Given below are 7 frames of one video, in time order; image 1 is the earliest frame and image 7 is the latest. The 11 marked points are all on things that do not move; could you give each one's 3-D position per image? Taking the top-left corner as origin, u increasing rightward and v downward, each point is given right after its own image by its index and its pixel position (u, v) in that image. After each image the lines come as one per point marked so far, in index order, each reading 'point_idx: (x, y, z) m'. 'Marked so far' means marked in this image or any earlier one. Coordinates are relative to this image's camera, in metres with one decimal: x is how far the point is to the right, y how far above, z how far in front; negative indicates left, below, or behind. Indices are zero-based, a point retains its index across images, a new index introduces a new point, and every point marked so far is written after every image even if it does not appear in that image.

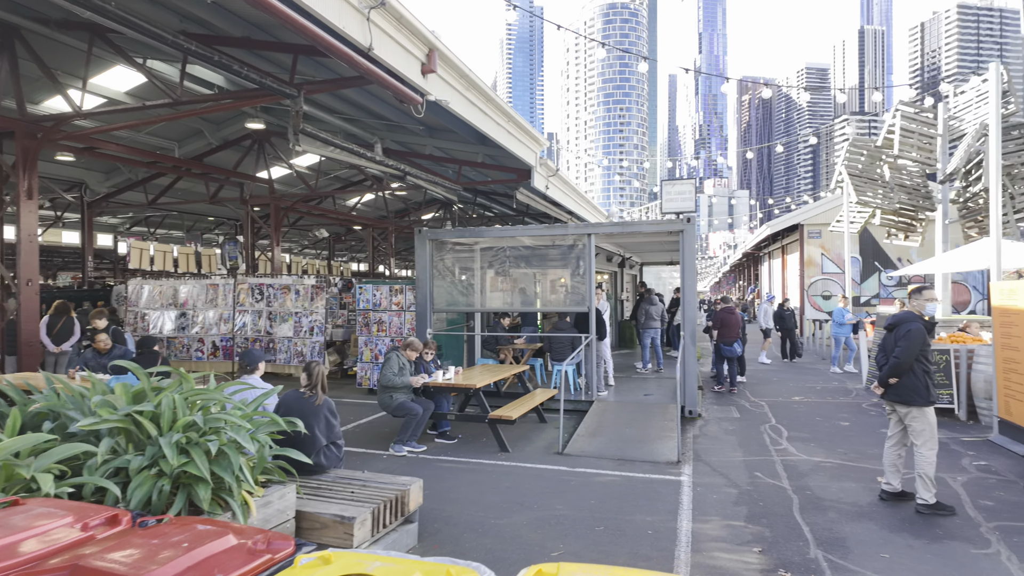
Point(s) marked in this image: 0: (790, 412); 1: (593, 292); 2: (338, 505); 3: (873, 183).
0: (+4.0, -1.8, +8.6) m
1: (+1.2, -0.1, +8.9) m
2: (-1.0, -1.3, +3.6) m
3: (+9.2, +2.7, +15.1) m
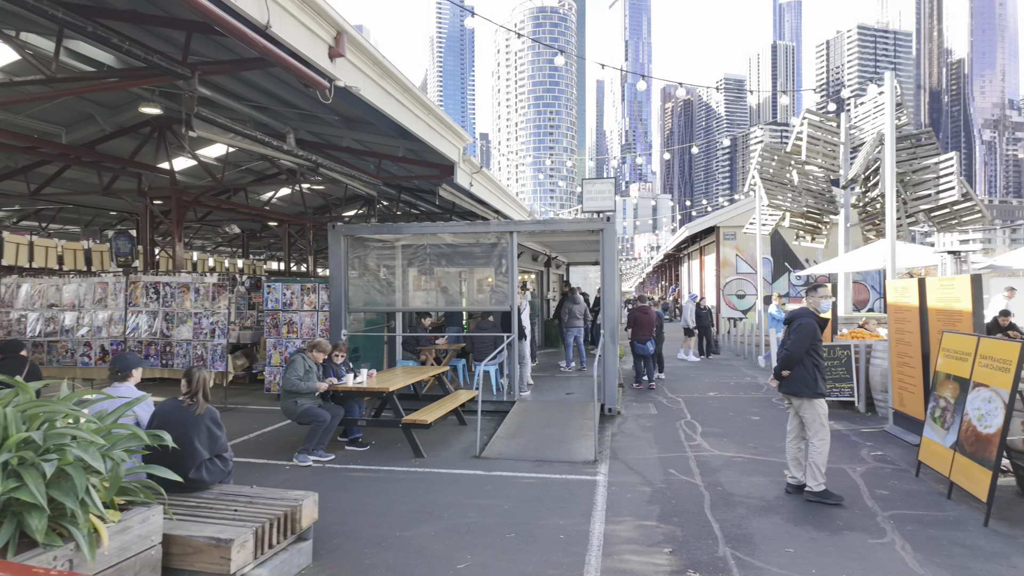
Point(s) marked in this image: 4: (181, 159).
0: (+2.8, -1.8, +8.7) m
1: (0.0, 0.0, +8.8) m
2: (-1.6, -1.3, +3.2) m
3: (+7.2, +2.7, +15.8) m
4: (-7.1, +2.8, +12.7) m
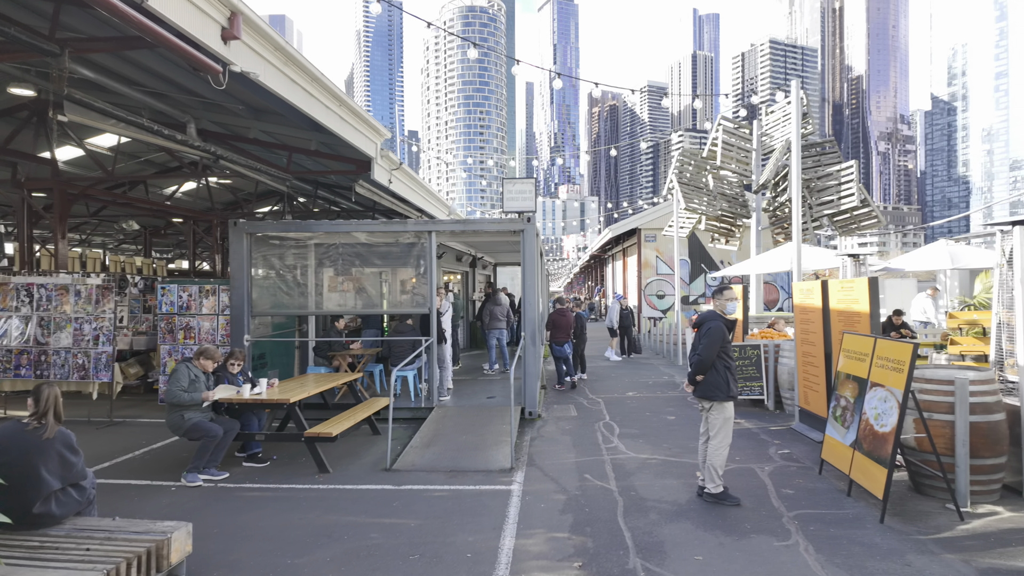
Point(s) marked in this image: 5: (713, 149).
0: (+1.6, -1.8, +8.8) m
1: (-1.1, -0.1, +8.5) m
2: (-2.1, -1.3, +2.7) m
3: (+5.2, +2.7, +16.3) m
4: (-8.7, +2.7, +11.6) m
5: (+5.3, +3.6, +15.6) m
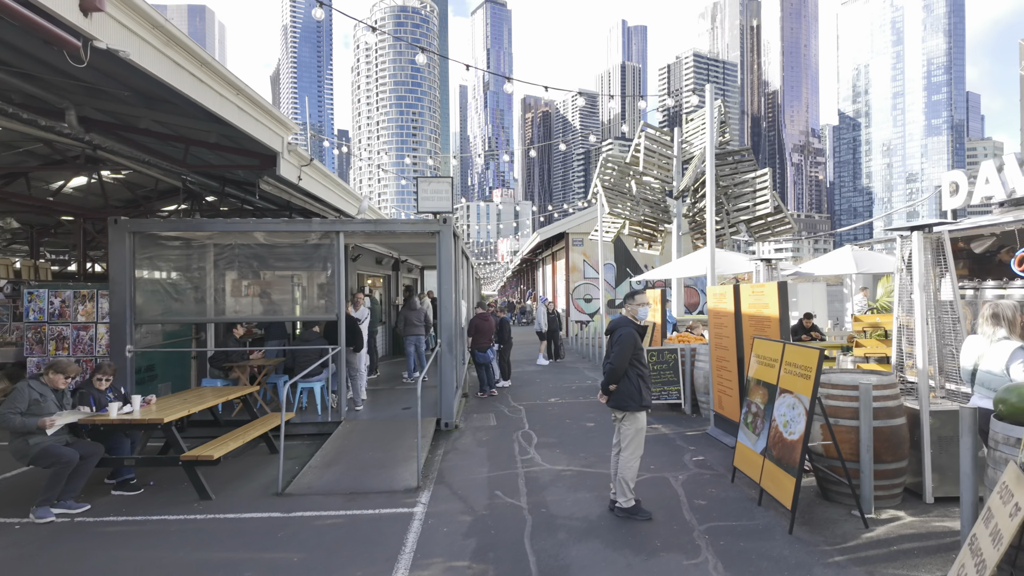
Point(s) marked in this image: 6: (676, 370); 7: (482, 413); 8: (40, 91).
0: (+0.4, -1.8, +8.5) m
1: (-2.3, -0.1, +7.9) m
2: (-2.6, -1.3, +2.1) m
3: (+3.1, +2.6, +16.4) m
4: (-10.2, +2.7, +10.2) m
5: (+3.3, +3.5, +15.7) m
6: (+2.3, -1.1, +8.1) m
7: (-0.5, -1.9, +8.8) m
8: (-6.5, +2.7, +8.1) m
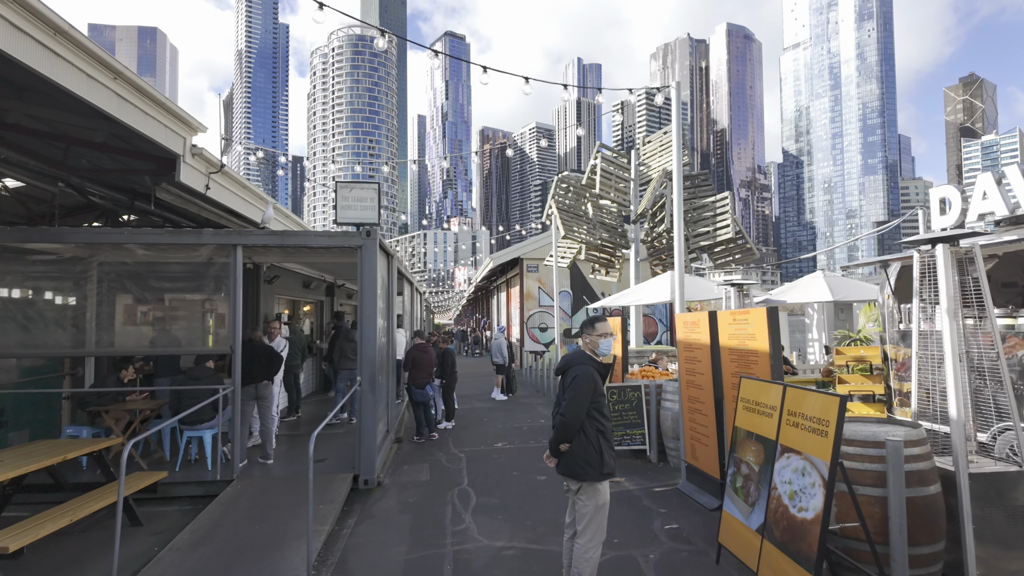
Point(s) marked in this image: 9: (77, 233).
0: (-0.3, -2.2, +7.3) m
1: (-3.0, -0.4, +6.5) m
2: (-2.9, -1.3, +0.7) m
3: (+1.8, +1.8, +15.5) m
4: (-11.0, +2.3, +8.4) m
5: (+2.0, +2.8, +14.9) m
6: (+1.5, -1.5, +7.0) m
7: (-1.2, -2.2, +7.4) m
8: (-7.2, +2.4, +6.5) m
9: (-4.6, +0.6, +6.3) m
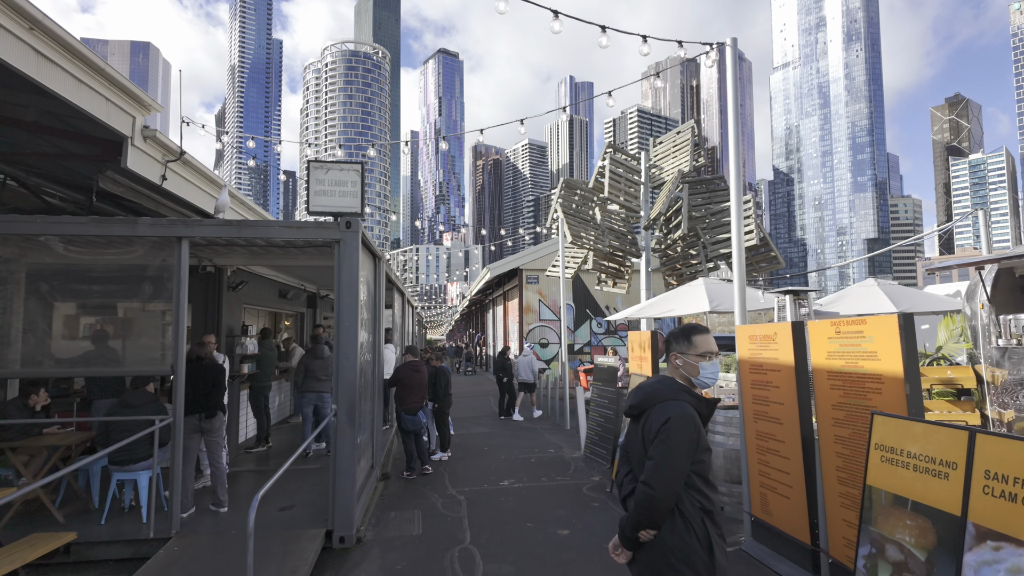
0: (-0.2, -2.2, +5.9) m
1: (-2.9, -0.4, +5.2) m
2: (-2.7, -1.2, -0.7) m
3: (+1.8, +1.5, +14.3) m
4: (-10.9, +2.2, +7.0) m
5: (+2.0, +2.5, +13.7) m
6: (+1.6, -1.5, +5.7) m
7: (-1.1, -2.3, +6.1) m
8: (-7.0, +2.4, +5.2) m
9: (-4.5, +0.5, +5.0) m
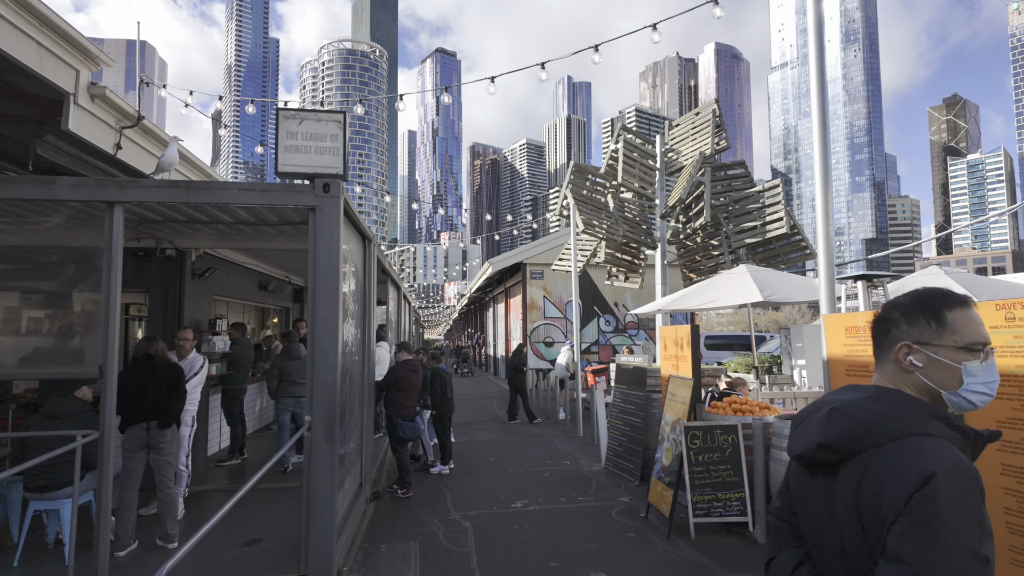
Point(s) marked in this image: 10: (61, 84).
0: (-0.1, -2.1, +4.8) m
1: (-2.7, -0.3, +4.1) m
2: (-2.5, -1.1, -1.8) m
3: (+1.9, +1.6, +13.2) m
4: (-10.8, +2.4, +5.9) m
5: (+2.1, +2.7, +12.6) m
6: (+1.8, -1.4, +4.7) m
7: (-1.0, -2.1, +5.0) m
8: (-6.9, +2.6, +4.1) m
9: (-4.3, +0.7, +3.9) m
10: (-4.4, +2.0, +6.0) m
